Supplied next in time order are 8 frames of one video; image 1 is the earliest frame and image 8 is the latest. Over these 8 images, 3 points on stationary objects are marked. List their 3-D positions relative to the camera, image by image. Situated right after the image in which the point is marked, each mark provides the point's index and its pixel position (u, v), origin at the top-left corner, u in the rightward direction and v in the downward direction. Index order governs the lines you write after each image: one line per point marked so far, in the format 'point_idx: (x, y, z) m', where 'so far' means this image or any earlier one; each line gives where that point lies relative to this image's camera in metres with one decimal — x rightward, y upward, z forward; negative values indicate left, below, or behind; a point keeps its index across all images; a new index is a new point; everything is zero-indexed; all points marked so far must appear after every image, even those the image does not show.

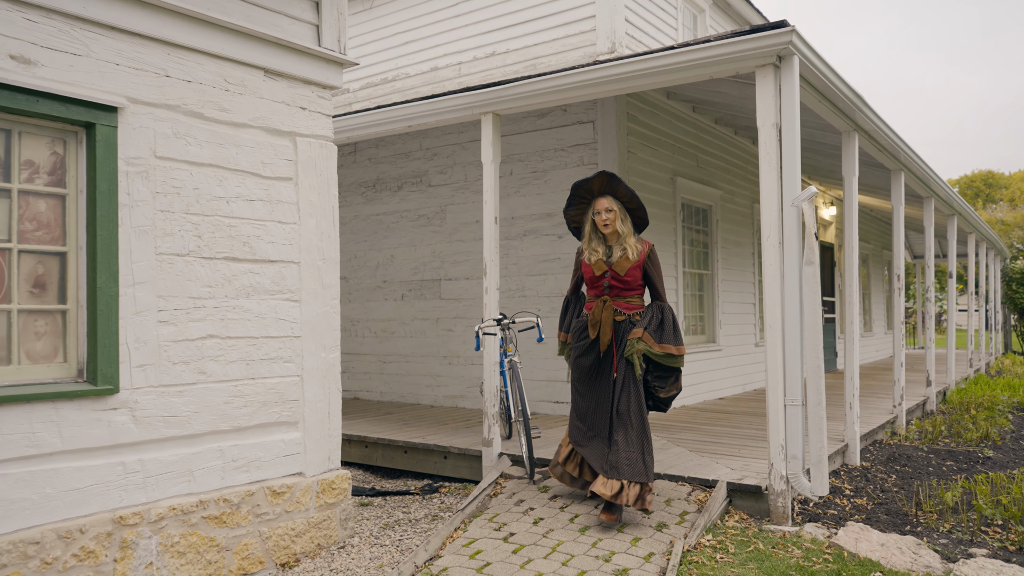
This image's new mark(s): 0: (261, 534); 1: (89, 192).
0: (-1.2, -1.2, +3.9) m
1: (-1.7, +0.4, +3.4) m
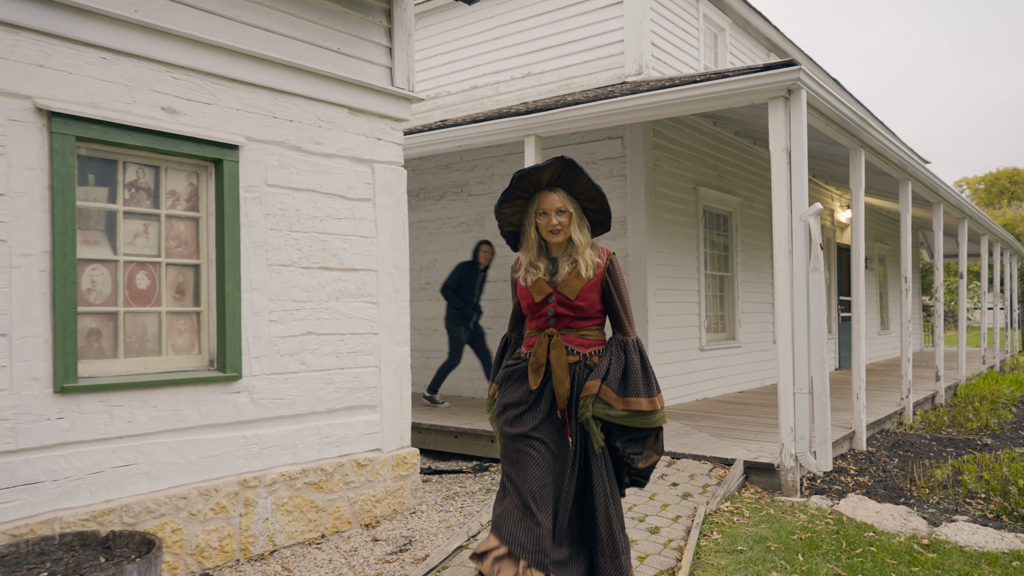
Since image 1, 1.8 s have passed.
0: (-0.9, -1.2, +4.6) m
1: (-1.5, +0.4, +4.1) m
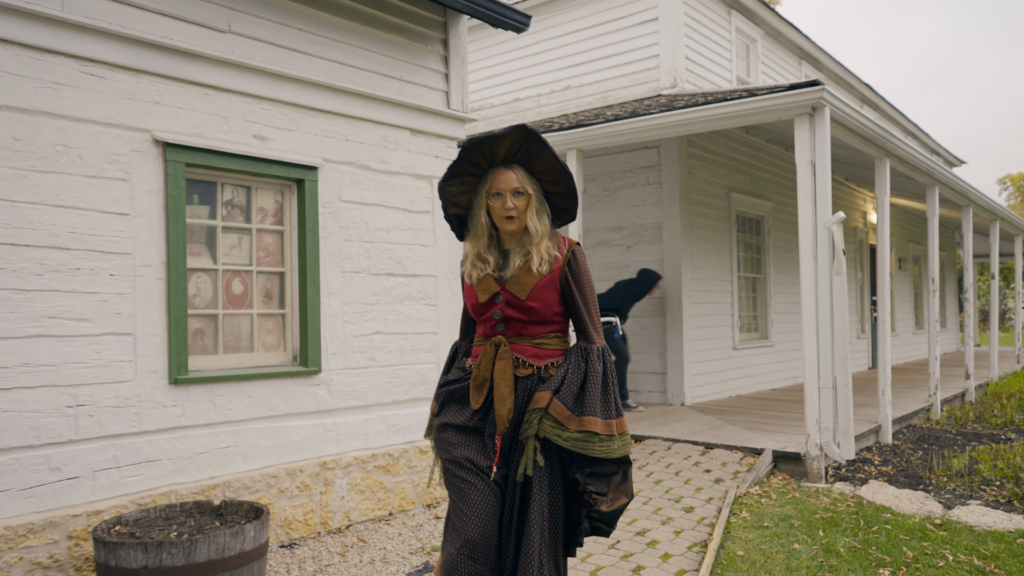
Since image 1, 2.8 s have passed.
0: (-0.6, -1.2, +5.2) m
1: (-1.2, +0.3, +4.7) m
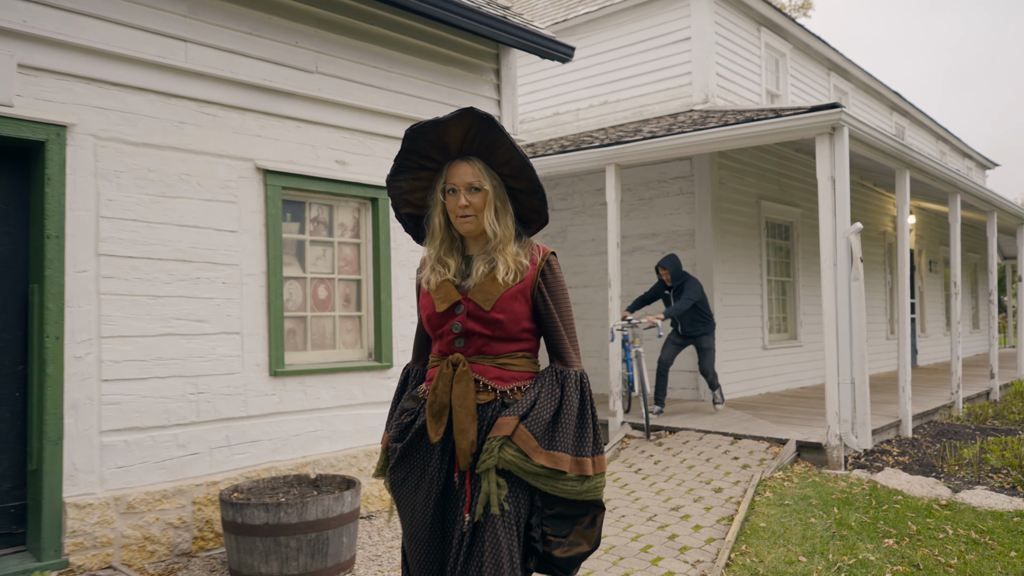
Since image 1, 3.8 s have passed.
0: (-0.3, -1.2, +5.8) m
1: (-0.9, +0.3, +5.4) m
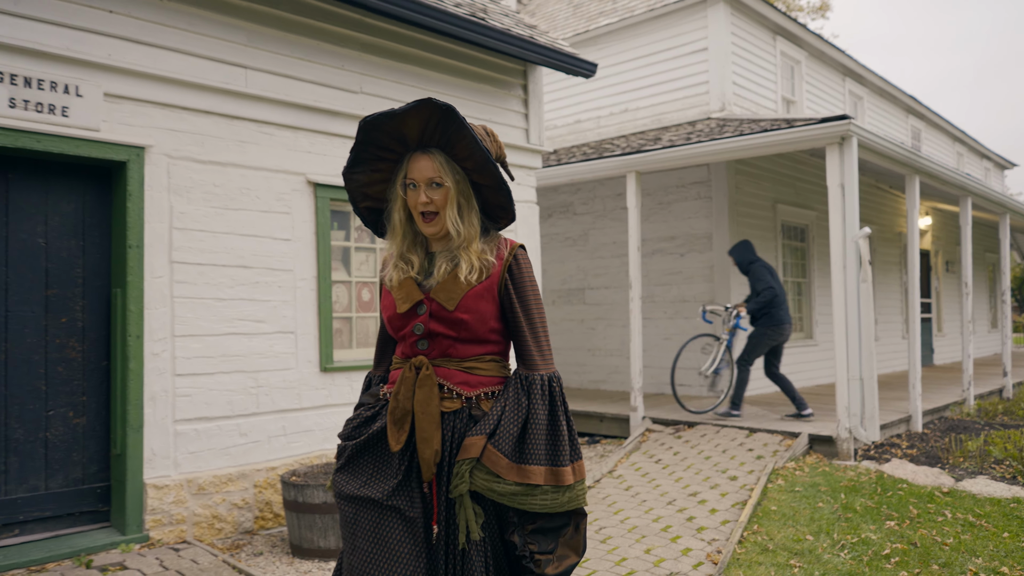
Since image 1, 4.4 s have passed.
0: (-0.1, -1.3, +6.2) m
1: (-0.7, +0.3, +5.8) m
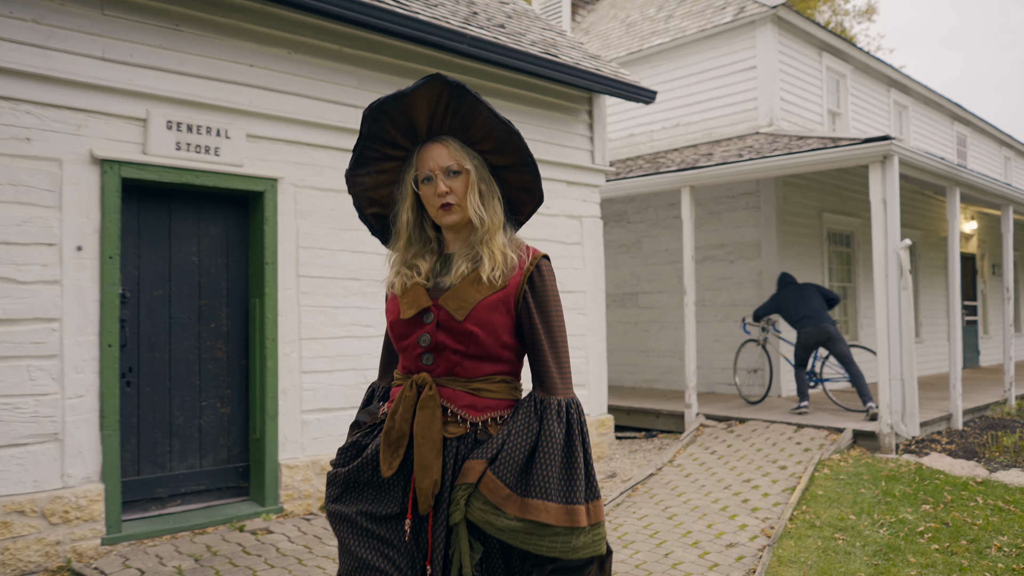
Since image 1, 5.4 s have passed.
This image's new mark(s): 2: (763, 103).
0: (+0.5, -1.3, +6.9) m
1: (-0.2, +0.2, +6.5) m
2: (+3.1, +2.3, +10.0) m
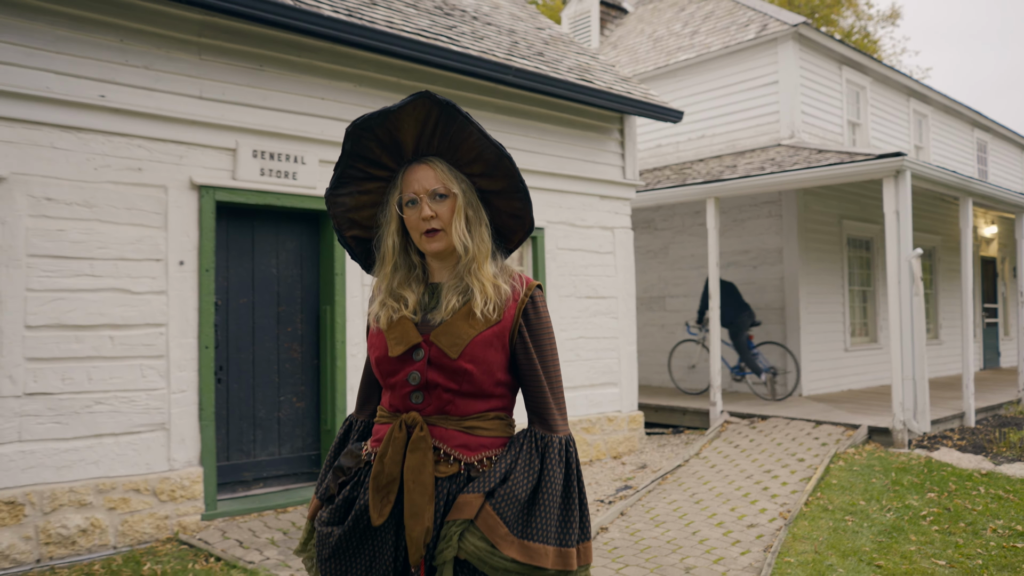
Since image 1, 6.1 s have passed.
0: (+0.8, -1.4, +7.5) m
1: (+0.2, +0.2, +7.1) m
2: (+3.5, +2.2, +10.6) m
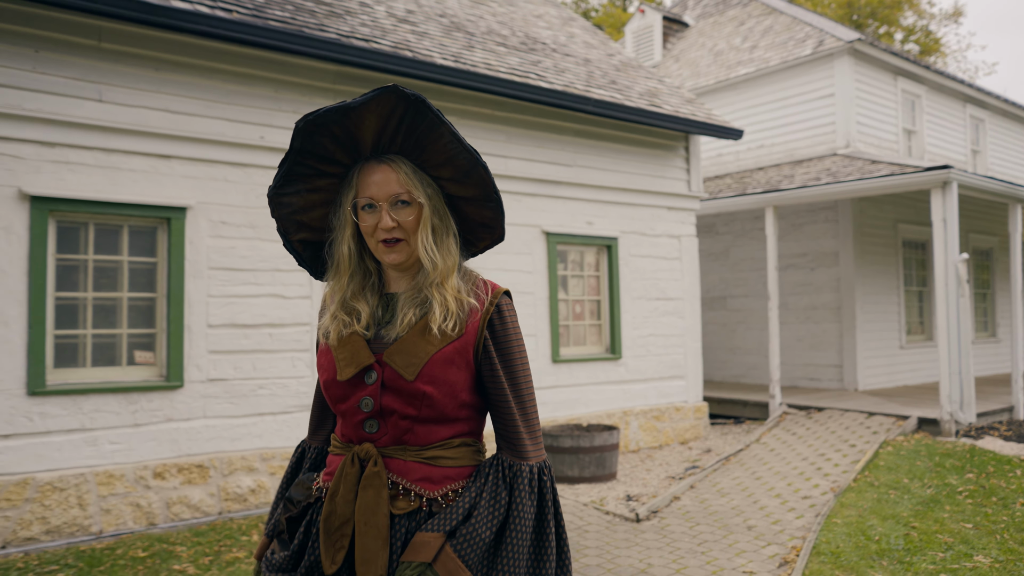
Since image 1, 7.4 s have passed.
0: (+1.6, -1.4, +8.3) m
1: (+0.9, +0.1, +8.0) m
2: (+4.5, +2.2, +11.2) m
